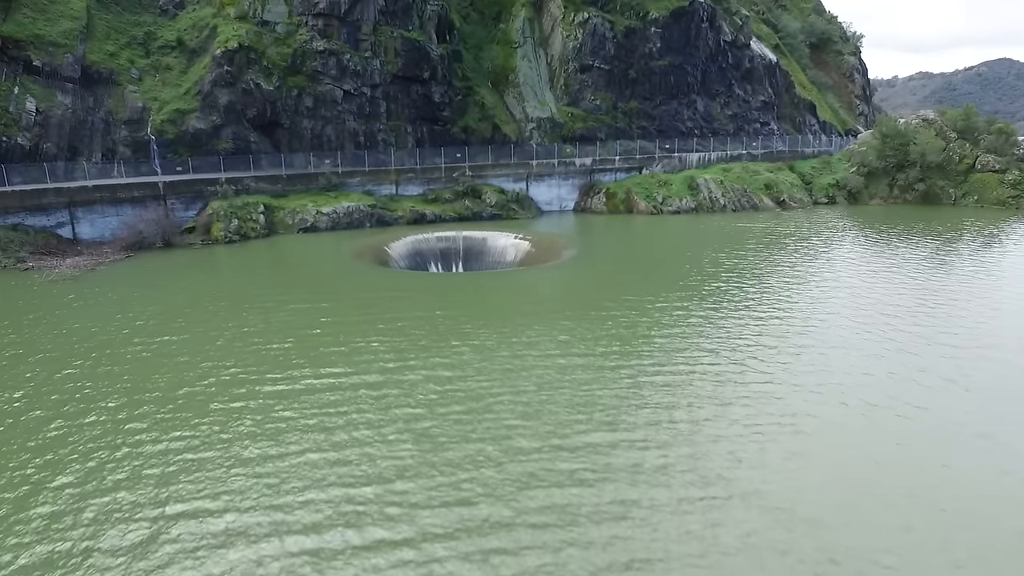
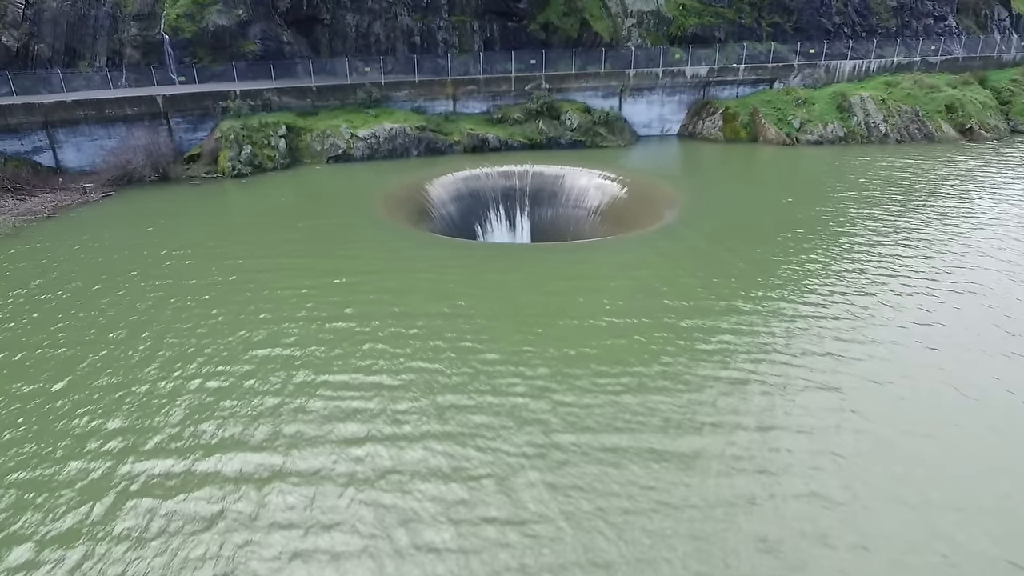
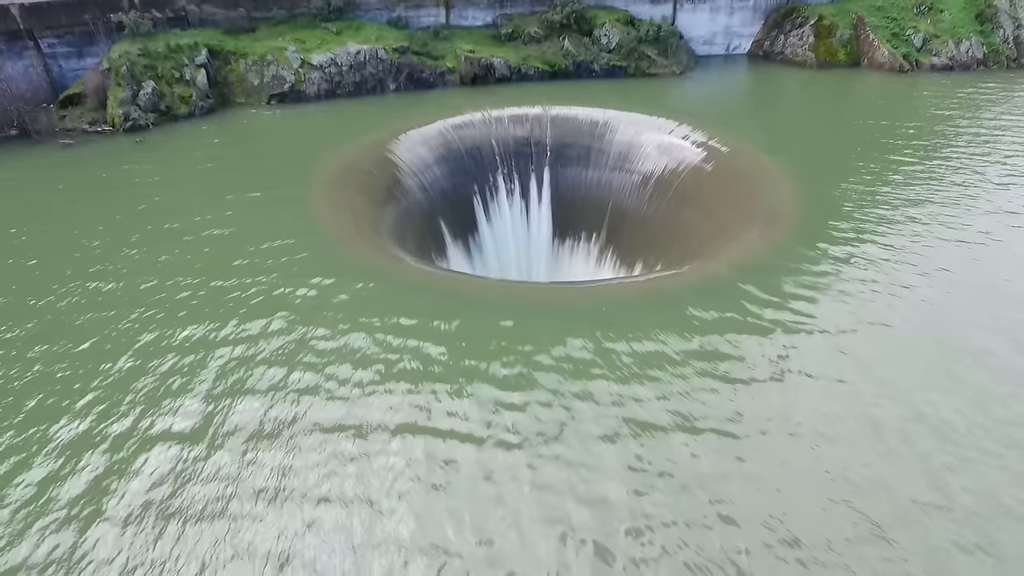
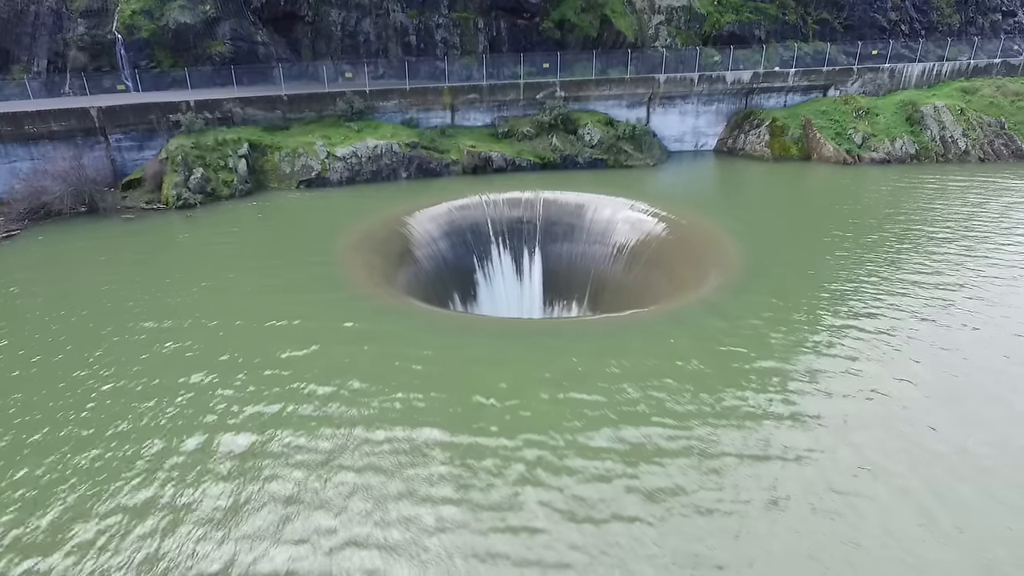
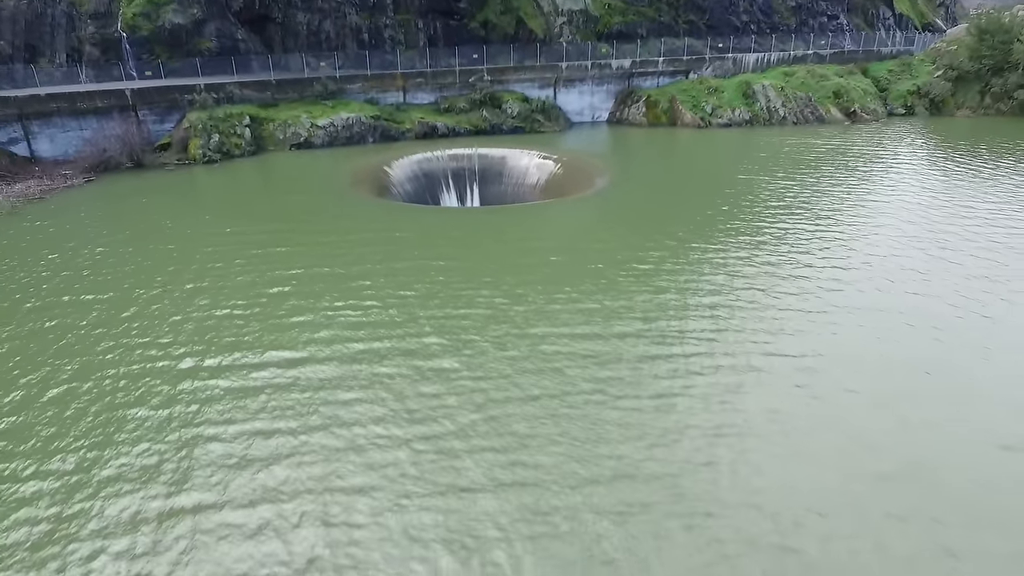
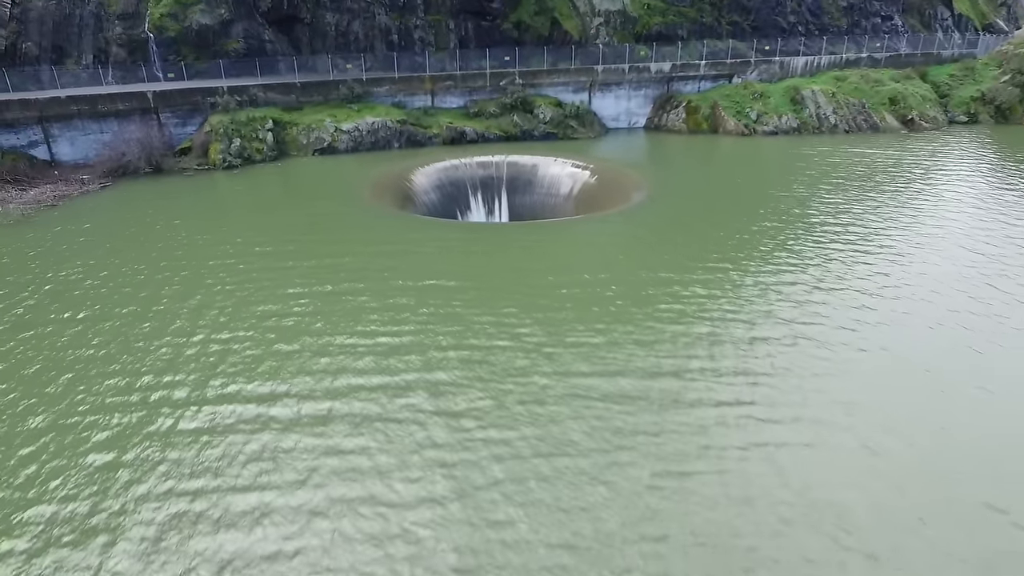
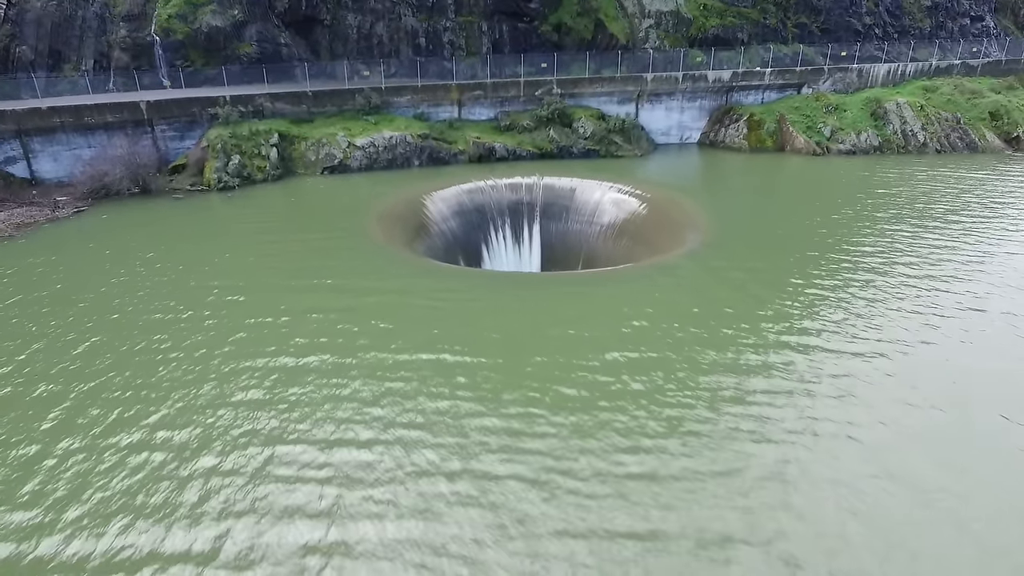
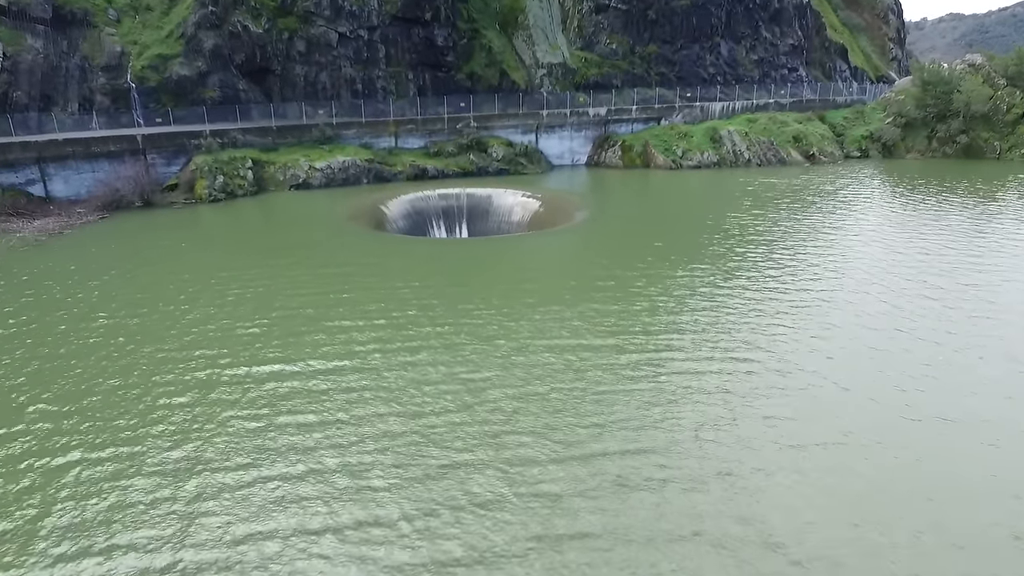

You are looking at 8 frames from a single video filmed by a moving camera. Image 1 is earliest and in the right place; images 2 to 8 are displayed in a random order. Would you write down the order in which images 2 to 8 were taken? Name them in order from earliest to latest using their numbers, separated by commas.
8, 5, 6, 2, 7, 4, 3
